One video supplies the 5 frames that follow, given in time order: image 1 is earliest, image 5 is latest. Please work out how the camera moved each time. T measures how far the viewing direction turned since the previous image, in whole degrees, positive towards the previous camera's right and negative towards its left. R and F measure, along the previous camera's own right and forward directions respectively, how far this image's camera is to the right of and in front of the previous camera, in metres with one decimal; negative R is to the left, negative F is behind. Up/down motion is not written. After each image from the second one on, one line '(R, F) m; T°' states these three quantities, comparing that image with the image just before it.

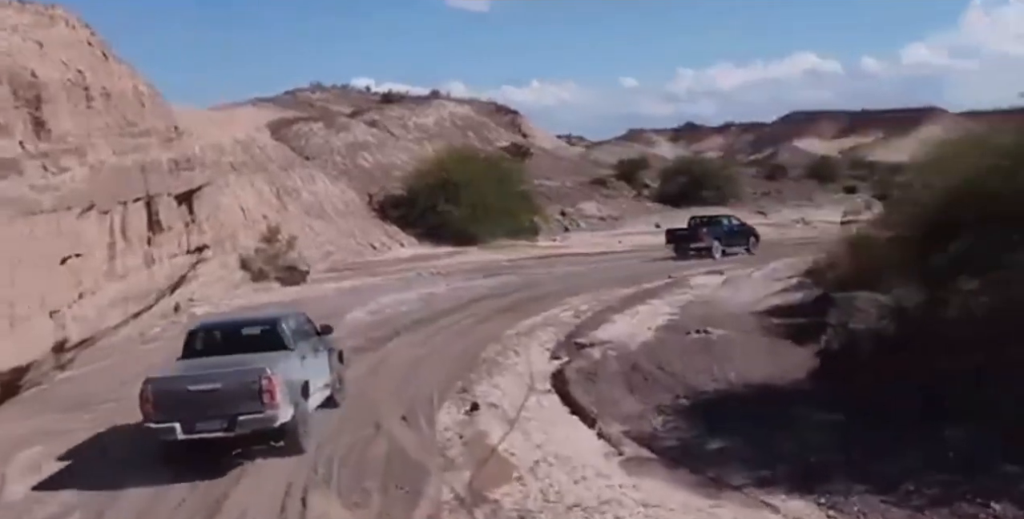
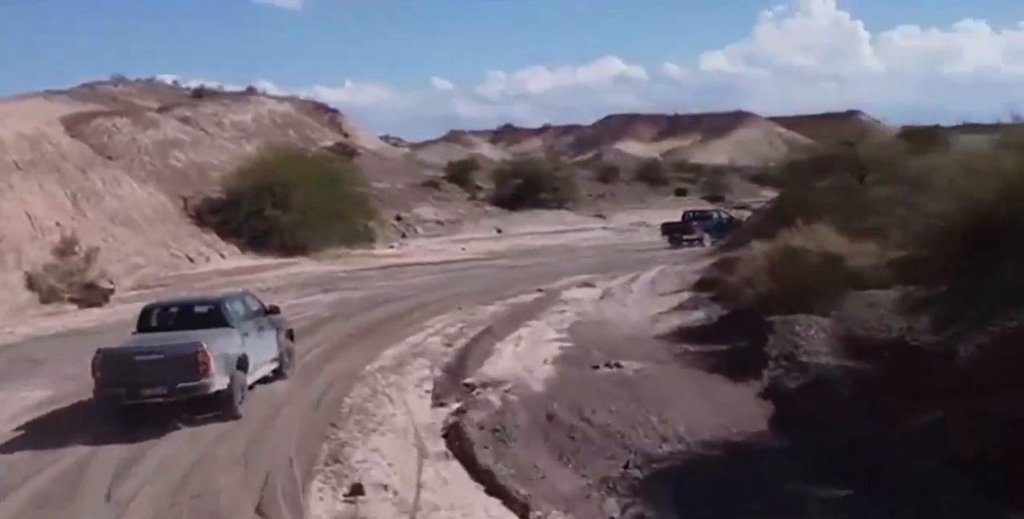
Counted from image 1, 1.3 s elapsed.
(-0.9, +4.5) m; +9°
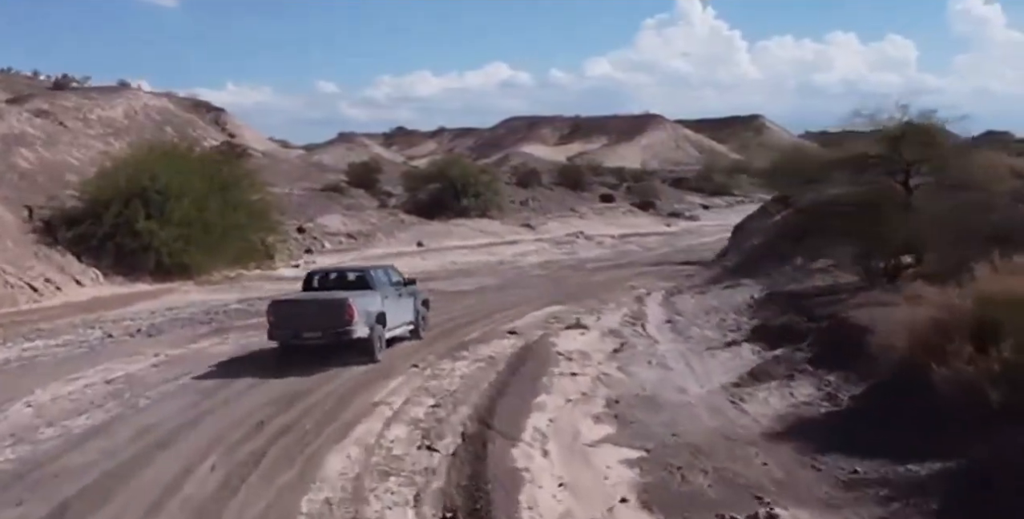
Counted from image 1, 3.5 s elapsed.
(-1.7, +9.0) m; +6°
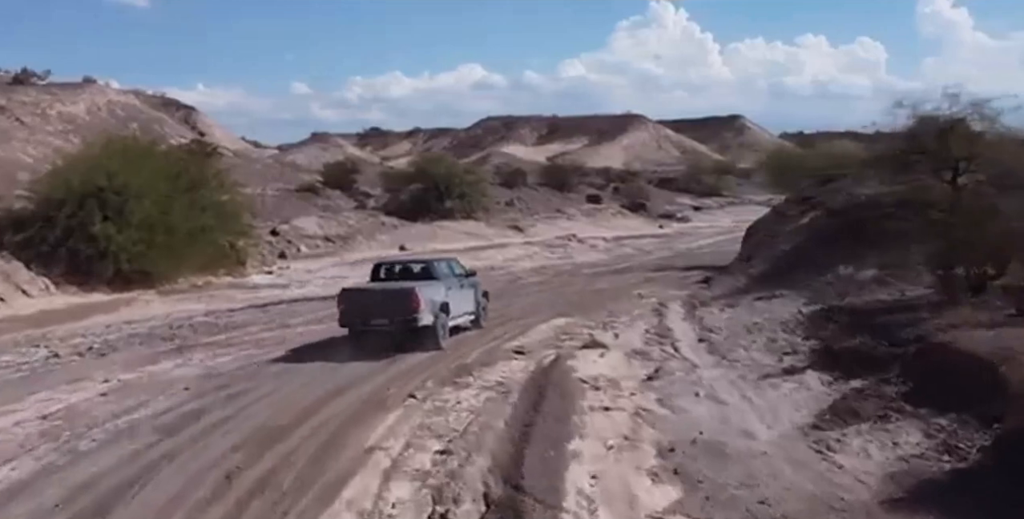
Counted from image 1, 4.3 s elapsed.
(-0.7, +3.4) m; +1°
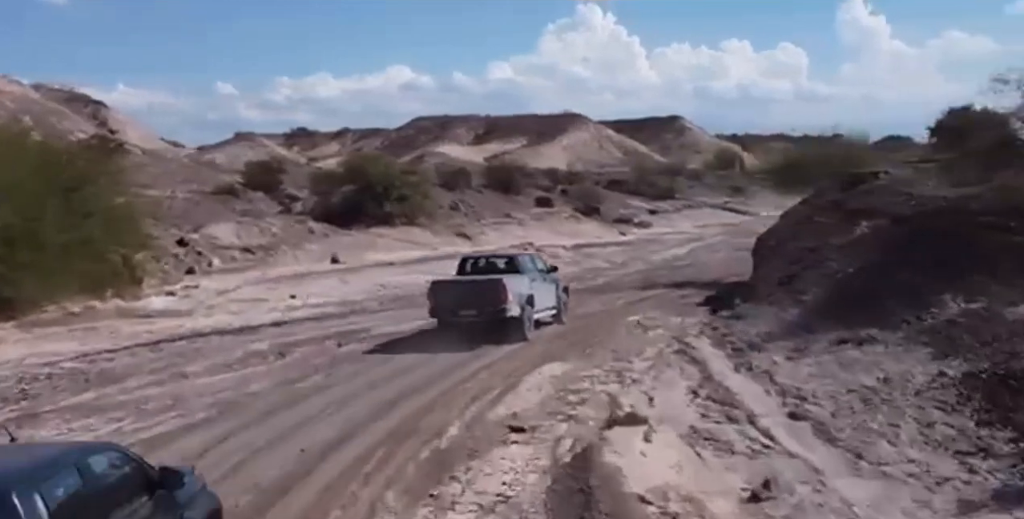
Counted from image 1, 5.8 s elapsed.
(-0.9, +7.3) m; +4°
